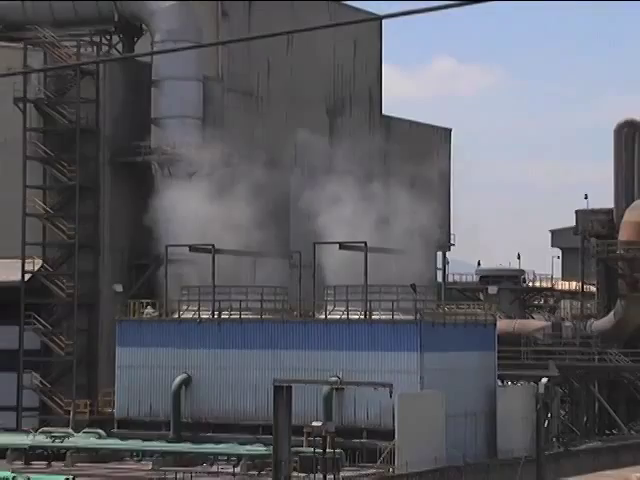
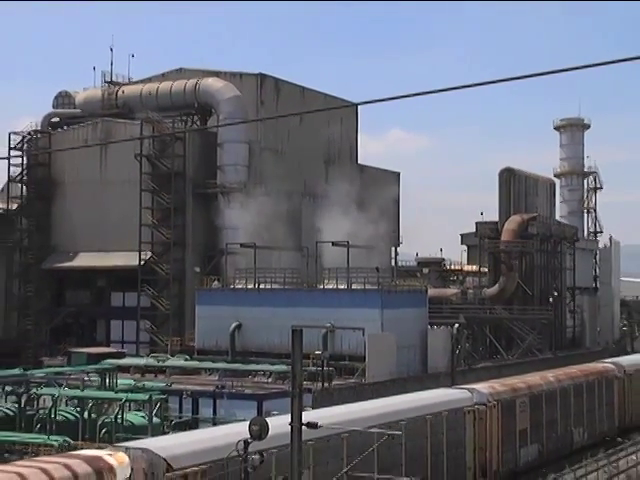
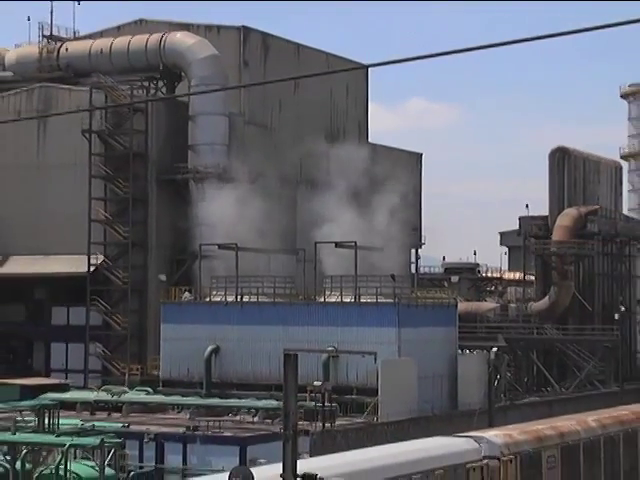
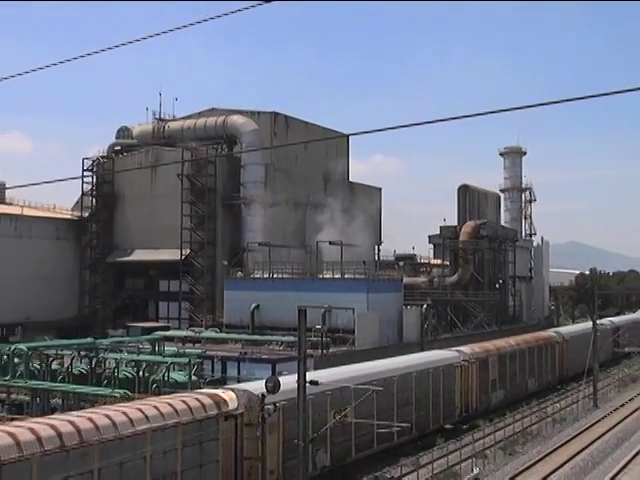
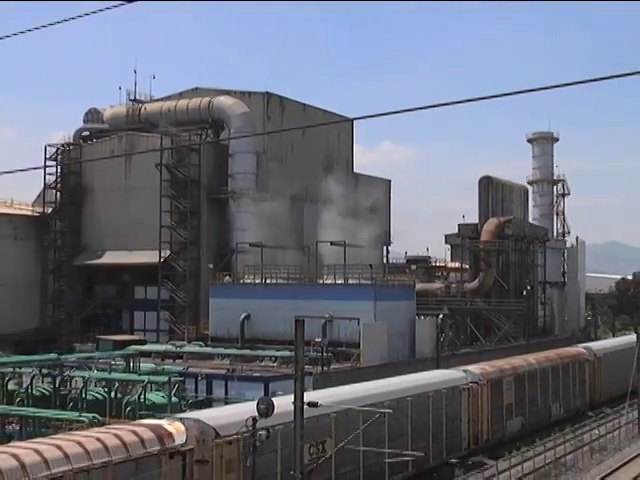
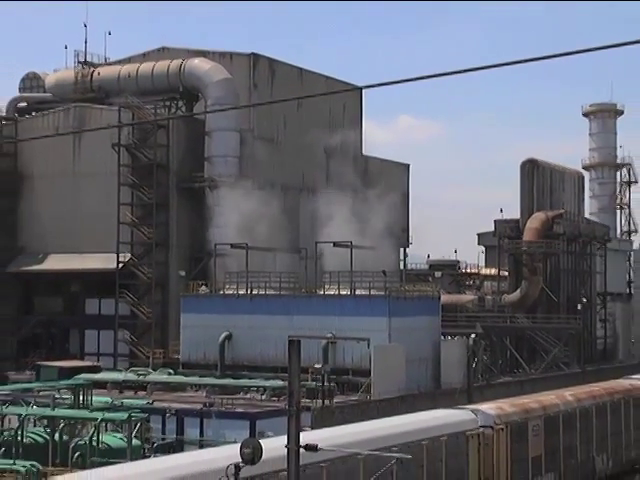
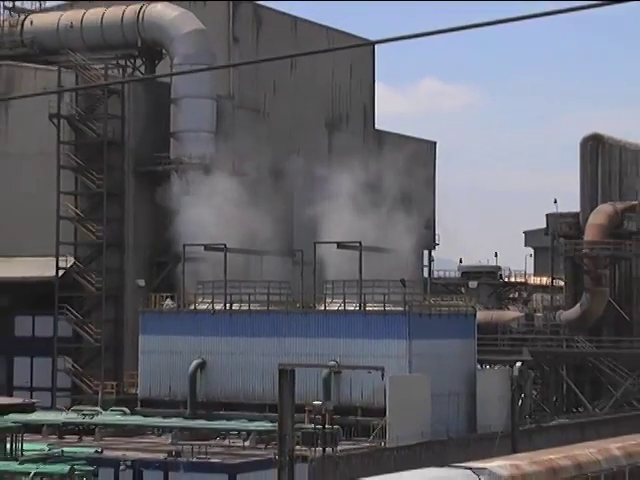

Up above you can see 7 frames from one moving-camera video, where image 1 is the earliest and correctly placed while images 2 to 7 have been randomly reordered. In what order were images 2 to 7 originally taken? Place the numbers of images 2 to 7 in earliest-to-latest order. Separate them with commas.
7, 3, 6, 2, 5, 4
